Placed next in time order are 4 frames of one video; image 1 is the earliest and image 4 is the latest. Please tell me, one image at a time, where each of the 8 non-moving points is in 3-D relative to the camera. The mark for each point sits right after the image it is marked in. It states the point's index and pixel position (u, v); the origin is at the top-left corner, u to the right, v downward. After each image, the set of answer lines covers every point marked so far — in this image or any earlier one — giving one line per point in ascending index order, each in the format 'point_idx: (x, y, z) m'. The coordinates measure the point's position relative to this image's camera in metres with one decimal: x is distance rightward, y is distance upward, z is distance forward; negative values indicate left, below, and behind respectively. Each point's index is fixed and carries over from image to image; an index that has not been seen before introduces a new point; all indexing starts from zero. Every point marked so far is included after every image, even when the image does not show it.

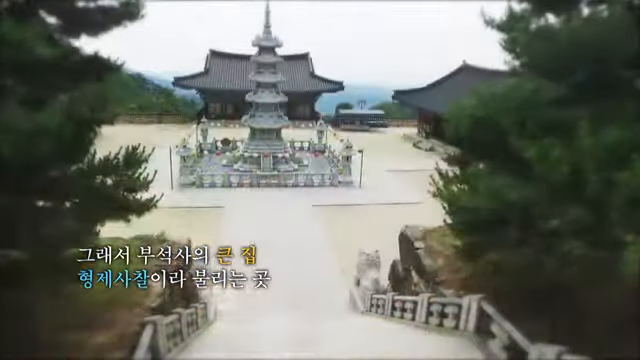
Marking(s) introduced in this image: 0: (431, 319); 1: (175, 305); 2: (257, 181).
0: (+1.3, -1.7, +6.4) m
1: (-1.9, -1.6, +6.8) m
2: (-2.3, -0.1, +19.5) m
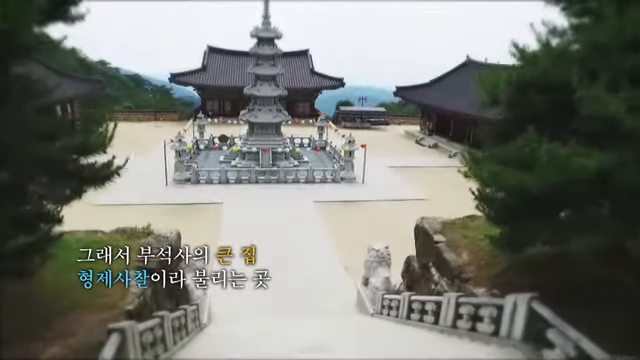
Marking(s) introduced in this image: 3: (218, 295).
0: (+1.4, -1.5, +5.4) m
1: (-1.8, -1.4, +5.8) m
2: (-2.3, +0.1, +18.5) m
3: (-1.8, -2.0, +9.3) m
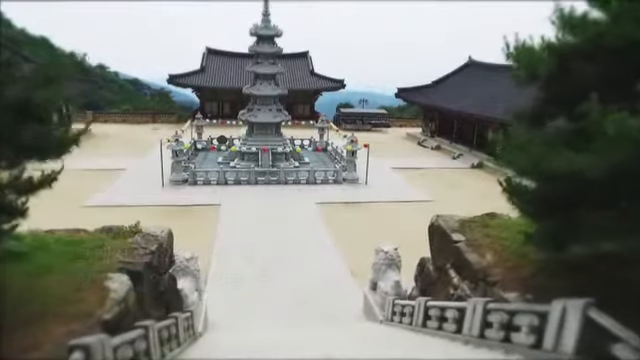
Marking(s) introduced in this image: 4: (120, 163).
0: (+1.5, -1.4, +4.7) m
1: (-1.7, -1.3, +5.1) m
2: (-2.2, +0.1, +17.8) m
3: (-1.7, -1.9, +8.6) m
4: (-7.6, +0.7, +20.0) m
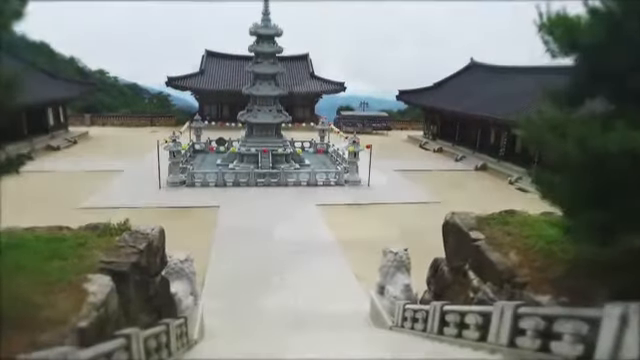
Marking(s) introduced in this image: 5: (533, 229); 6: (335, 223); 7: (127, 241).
0: (+1.6, -1.3, +4.2) m
1: (-1.6, -1.2, +4.5) m
2: (-2.1, 0.0, +17.3) m
3: (-1.6, -1.9, +8.0) m
4: (-7.6, +0.6, +19.4) m
5: (+2.4, -0.6, +6.0) m
6: (+0.4, -1.1, +13.5) m
7: (-2.0, -0.6, +5.4) m
